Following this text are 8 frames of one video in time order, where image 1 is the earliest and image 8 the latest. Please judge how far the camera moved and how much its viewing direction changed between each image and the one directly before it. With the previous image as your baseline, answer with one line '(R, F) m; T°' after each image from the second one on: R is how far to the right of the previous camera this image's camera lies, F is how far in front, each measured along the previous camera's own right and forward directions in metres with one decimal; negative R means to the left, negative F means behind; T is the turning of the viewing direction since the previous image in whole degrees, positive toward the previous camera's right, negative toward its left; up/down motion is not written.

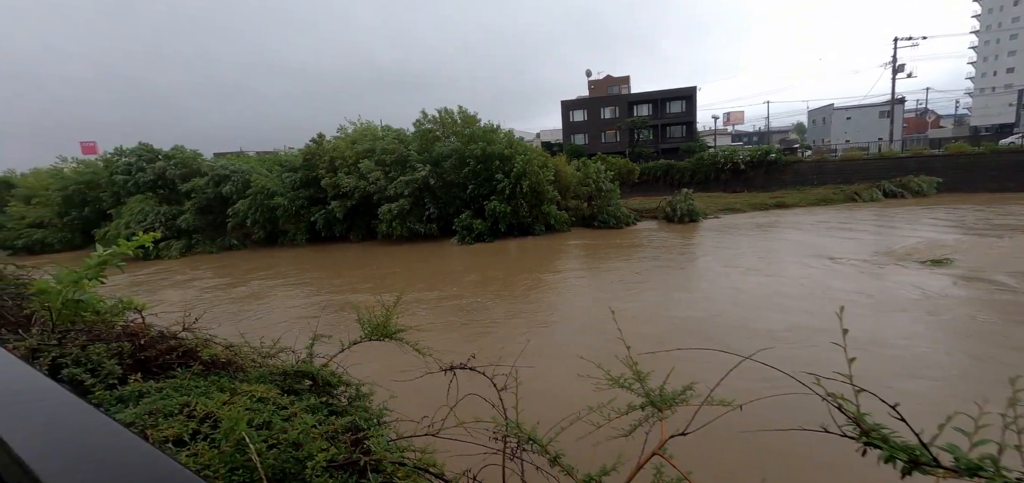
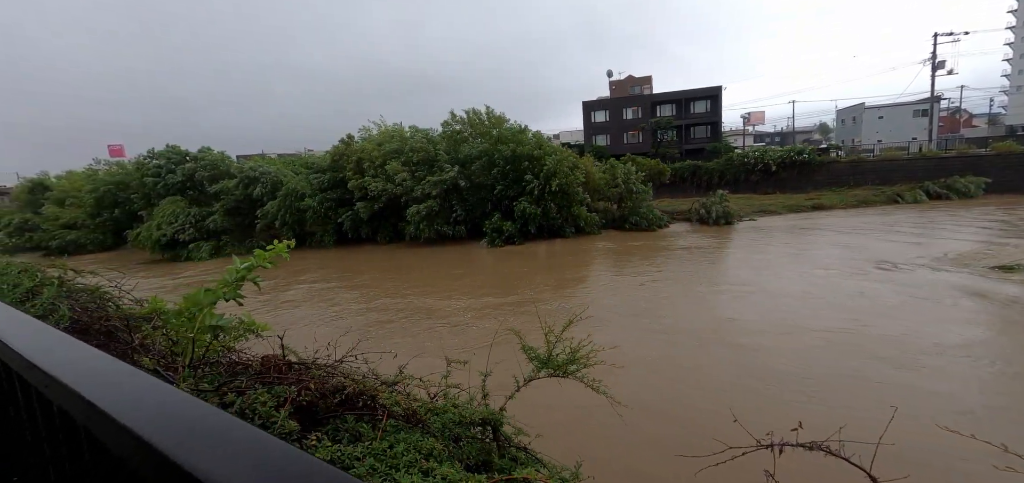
(-0.4, +0.2) m; -2°
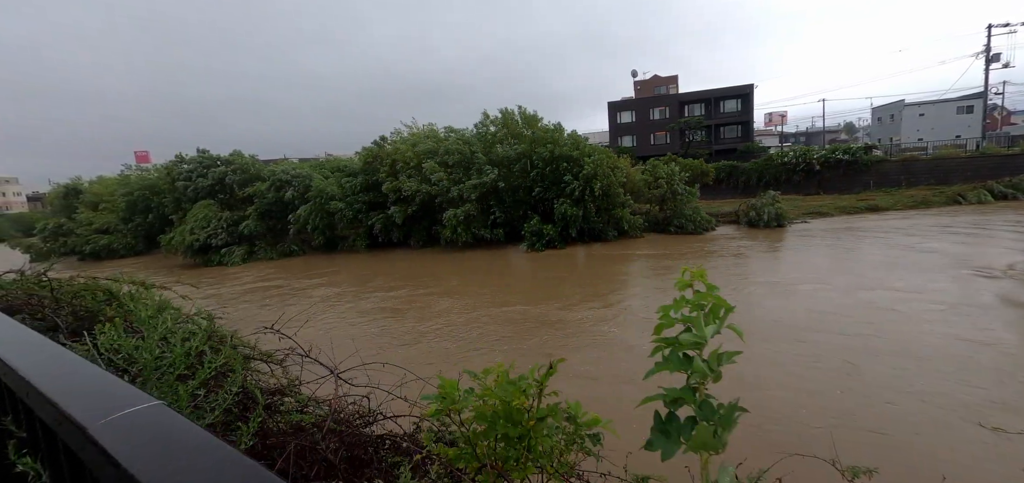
(-0.6, +0.5) m; -2°
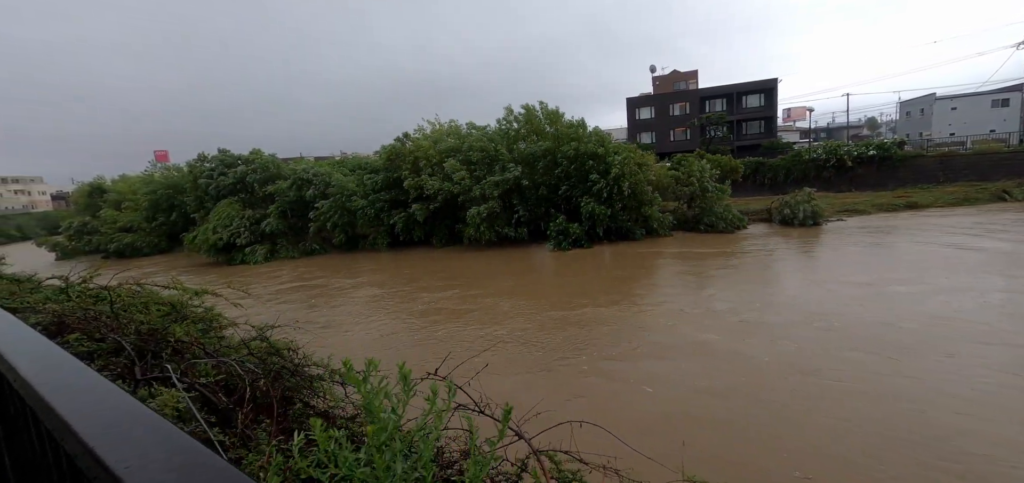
(-0.3, +0.3) m; -1°
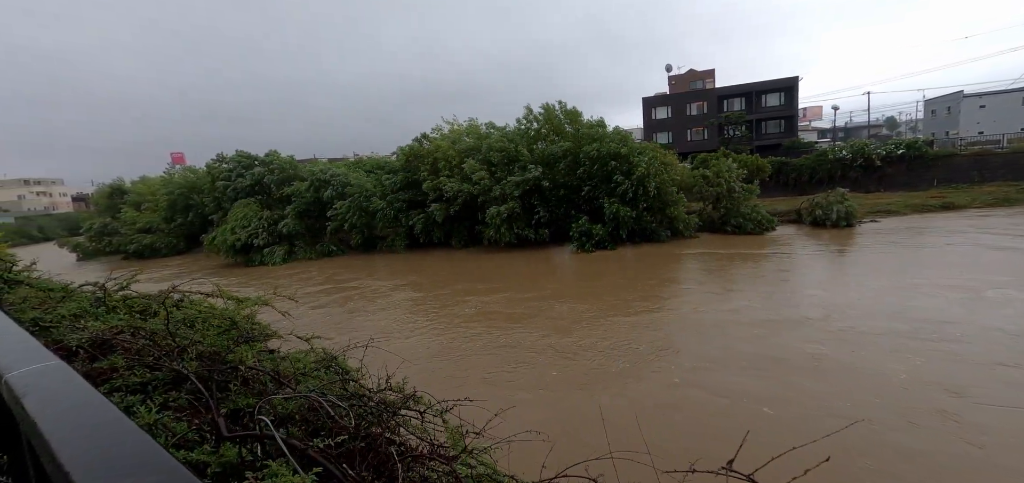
(-0.3, +0.2) m; -1°
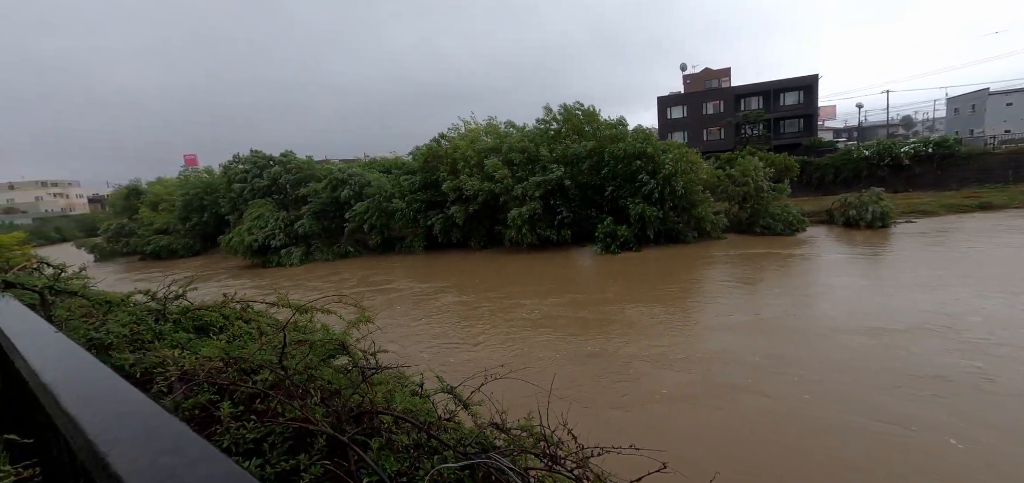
(-0.3, +0.3) m; -1°
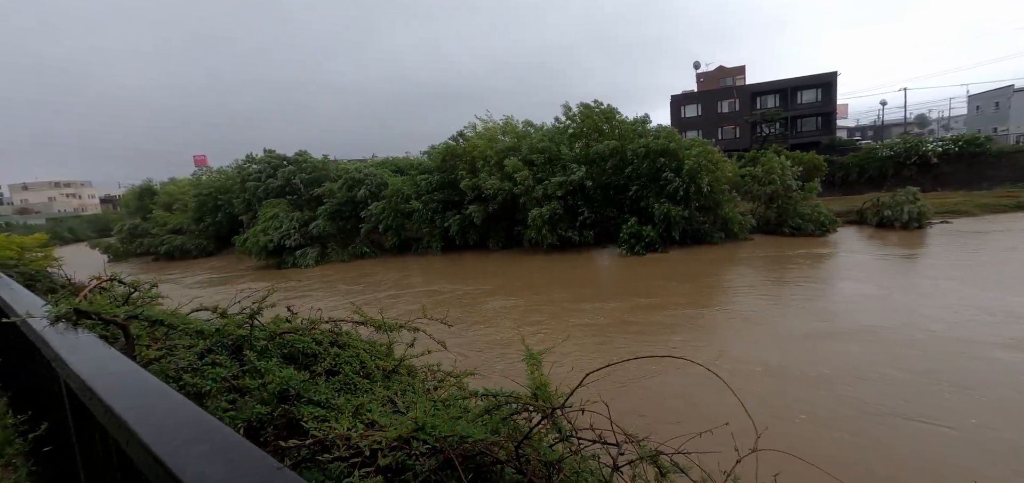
(-0.4, +0.3) m; -1°
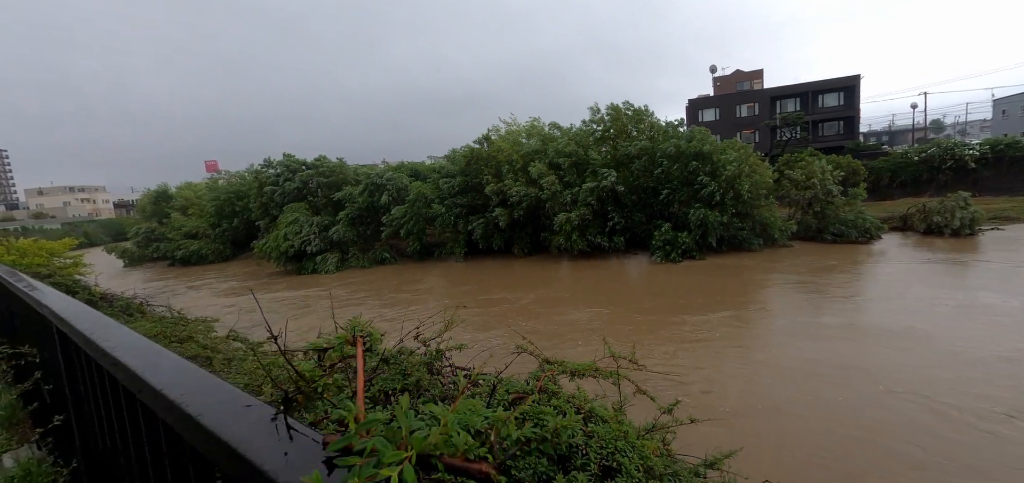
(-0.5, +0.4) m; -1°
